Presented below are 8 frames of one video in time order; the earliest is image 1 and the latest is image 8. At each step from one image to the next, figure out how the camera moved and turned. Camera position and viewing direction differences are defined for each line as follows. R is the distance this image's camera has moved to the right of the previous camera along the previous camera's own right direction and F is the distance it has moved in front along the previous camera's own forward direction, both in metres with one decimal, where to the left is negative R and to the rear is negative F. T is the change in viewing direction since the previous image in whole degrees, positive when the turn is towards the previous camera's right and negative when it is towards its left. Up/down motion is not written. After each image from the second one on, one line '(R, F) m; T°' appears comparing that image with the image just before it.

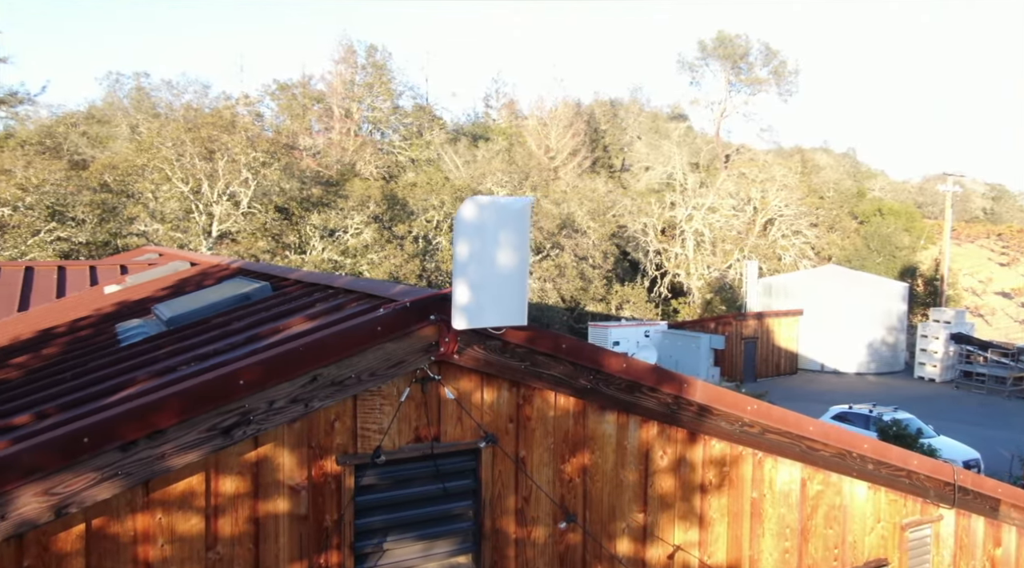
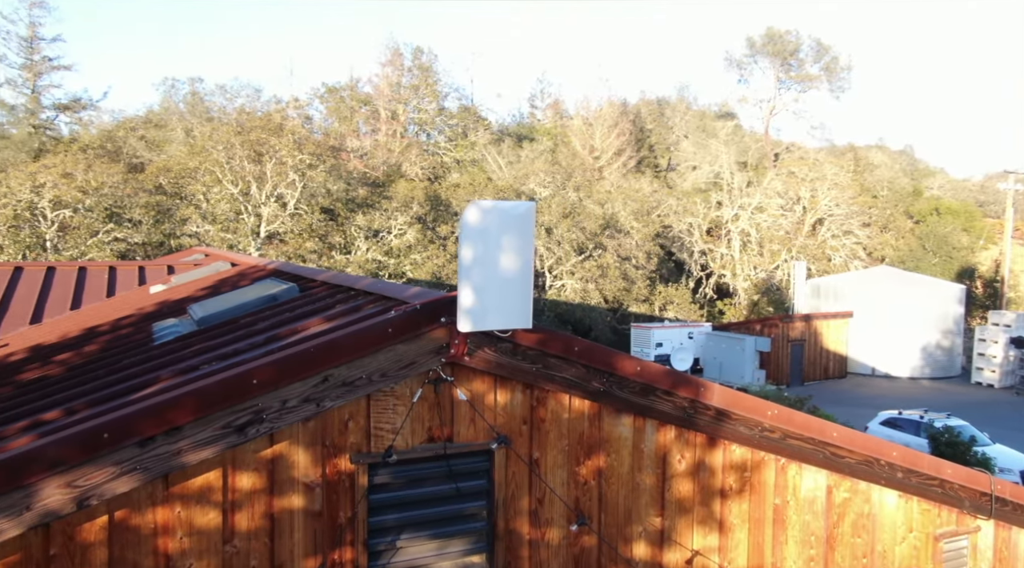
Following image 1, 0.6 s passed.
(+0.3, 0.0) m; -4°
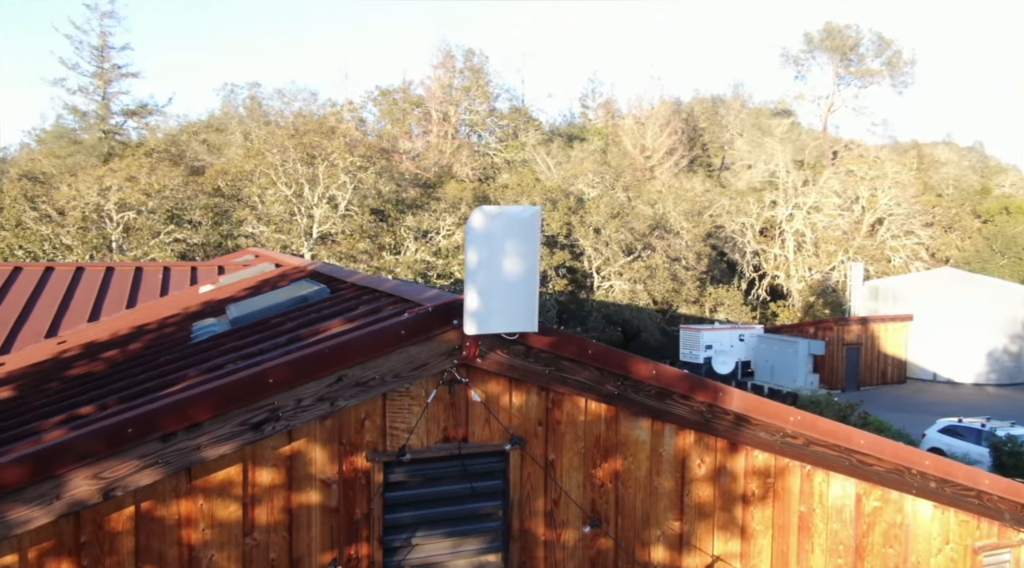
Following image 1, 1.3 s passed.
(+0.3, -0.1) m; -5°
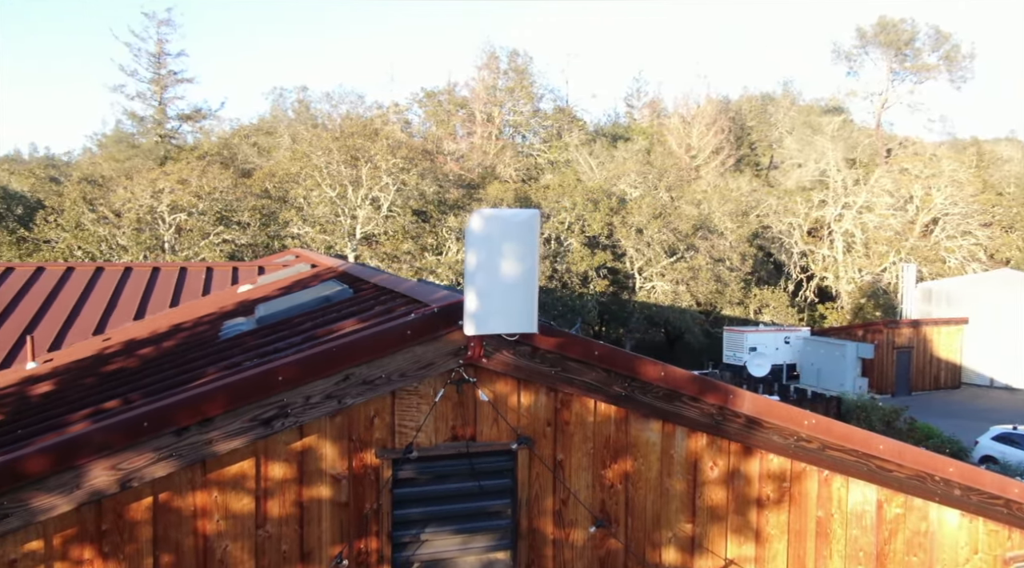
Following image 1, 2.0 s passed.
(+0.3, 0.0) m; -4°
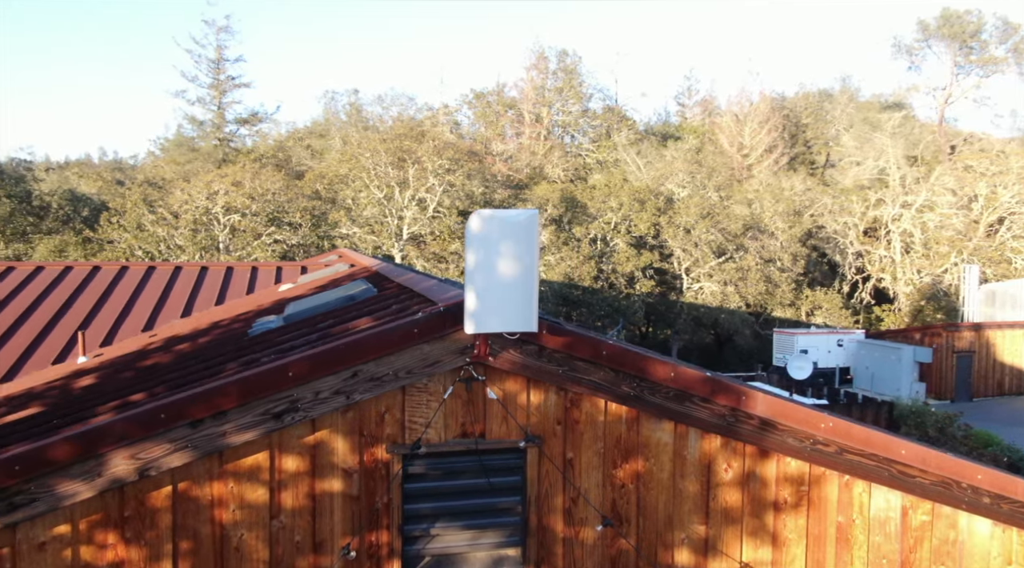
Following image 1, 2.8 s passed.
(+0.4, 0.0) m; -5°
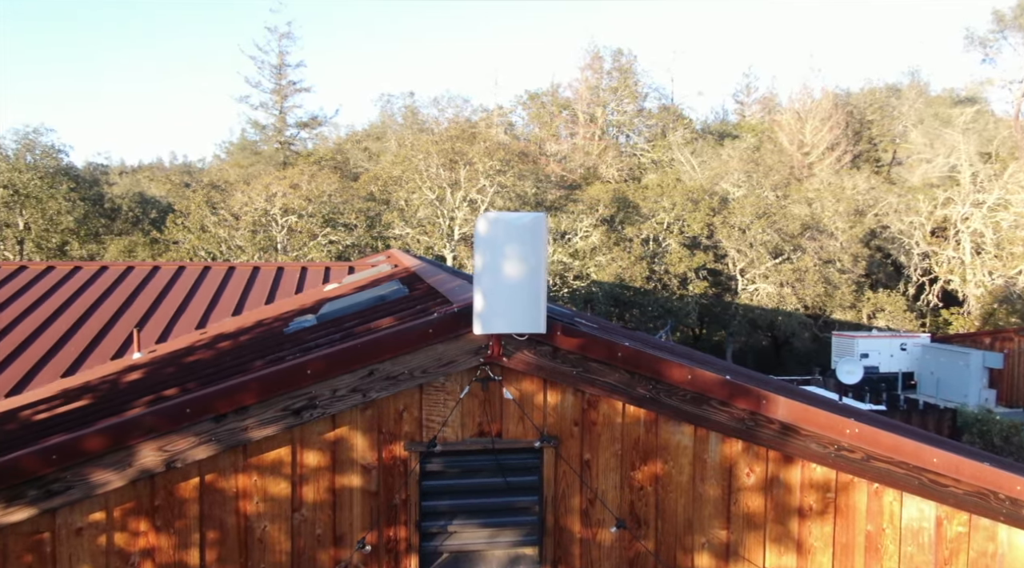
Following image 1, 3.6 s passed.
(+0.4, 0.0) m; -5°
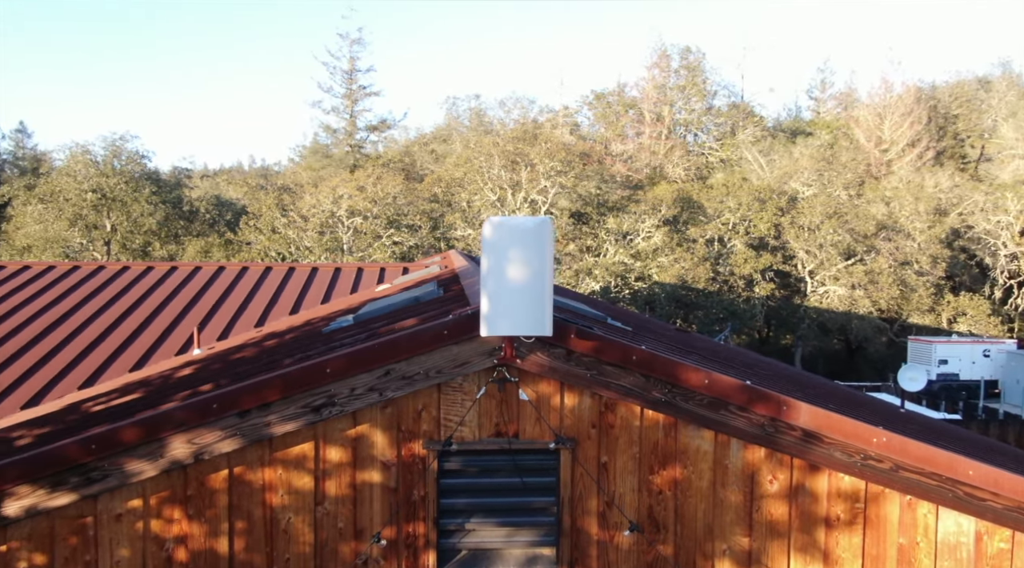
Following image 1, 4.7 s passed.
(+0.5, 0.0) m; -7°
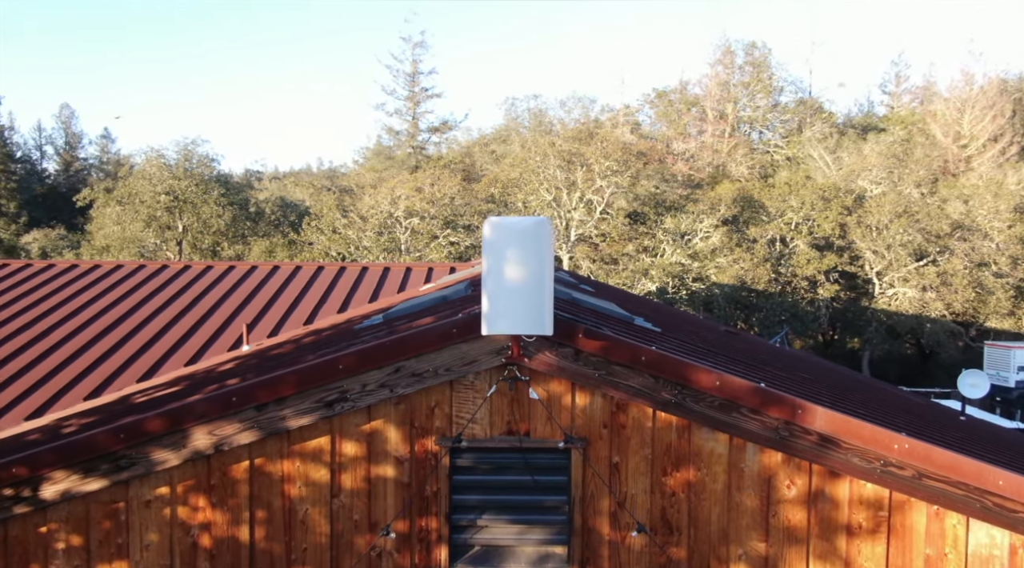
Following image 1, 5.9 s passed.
(+0.5, +0.1) m; -6°
